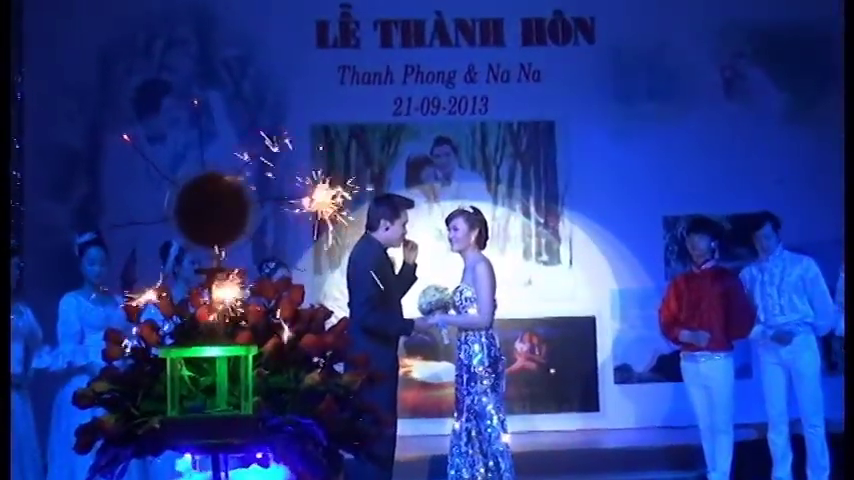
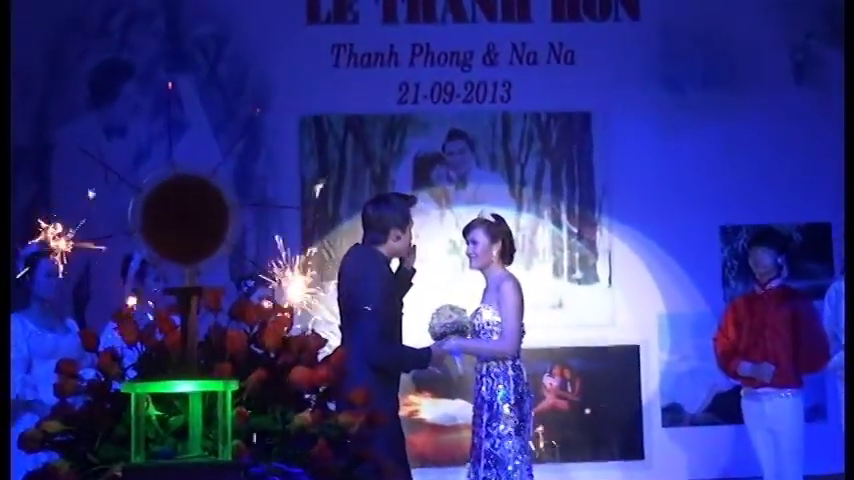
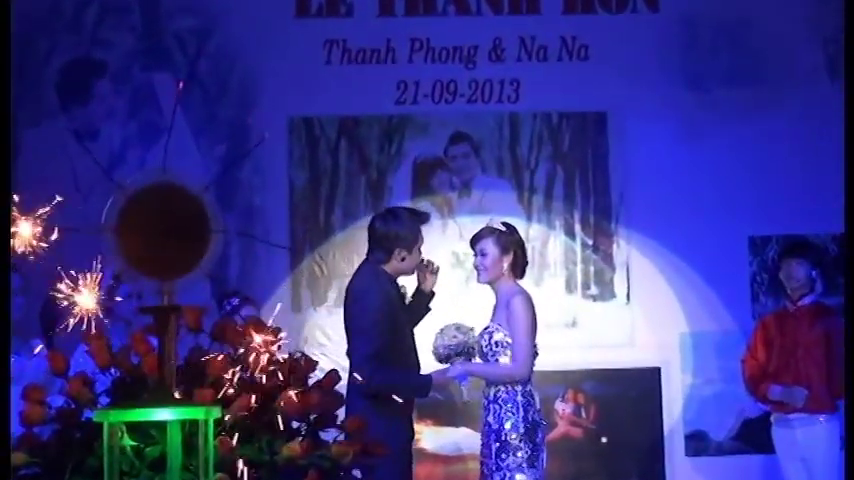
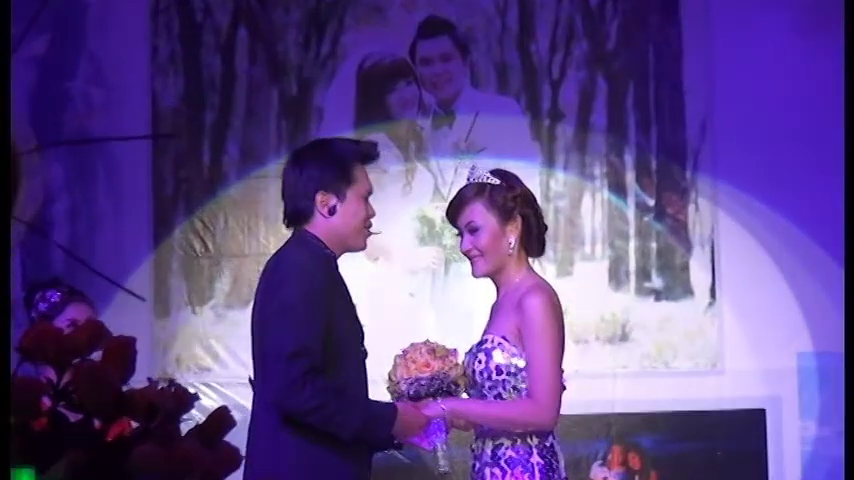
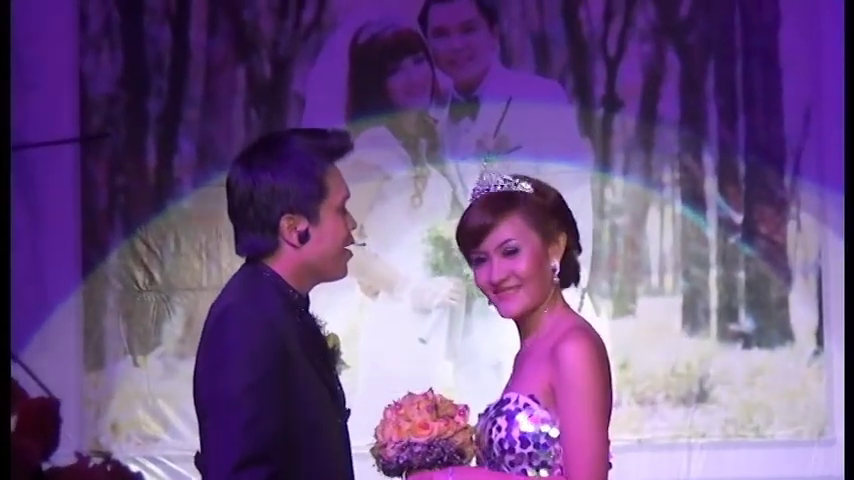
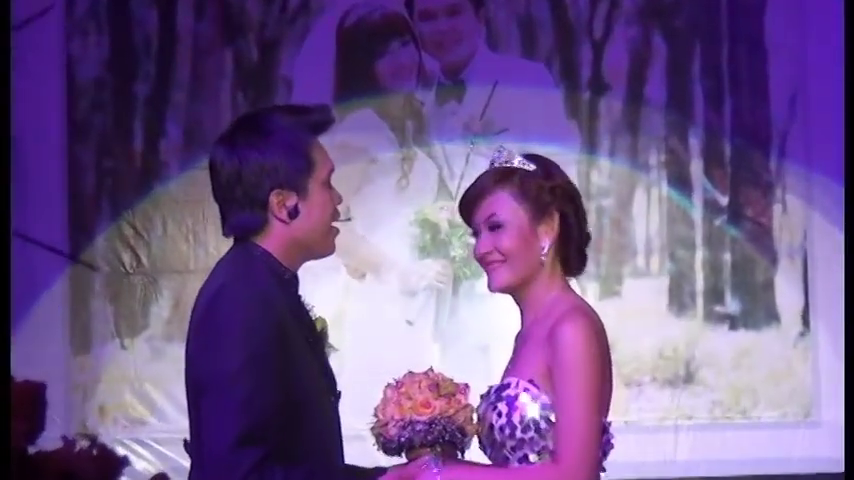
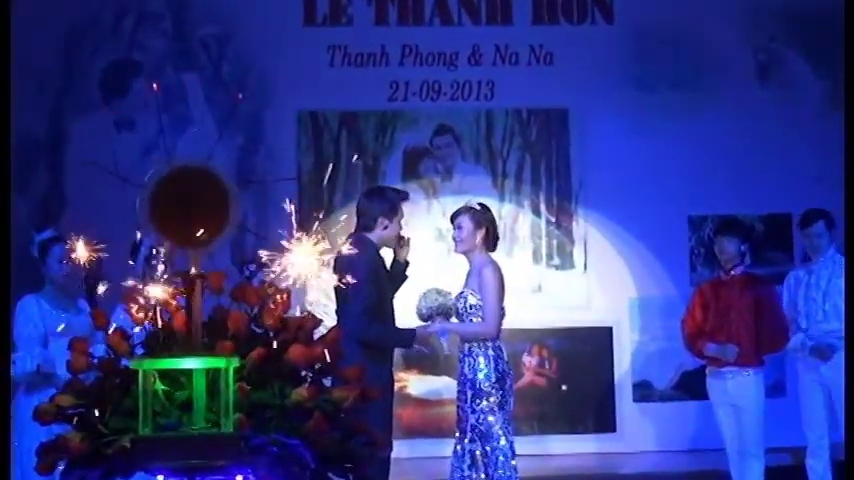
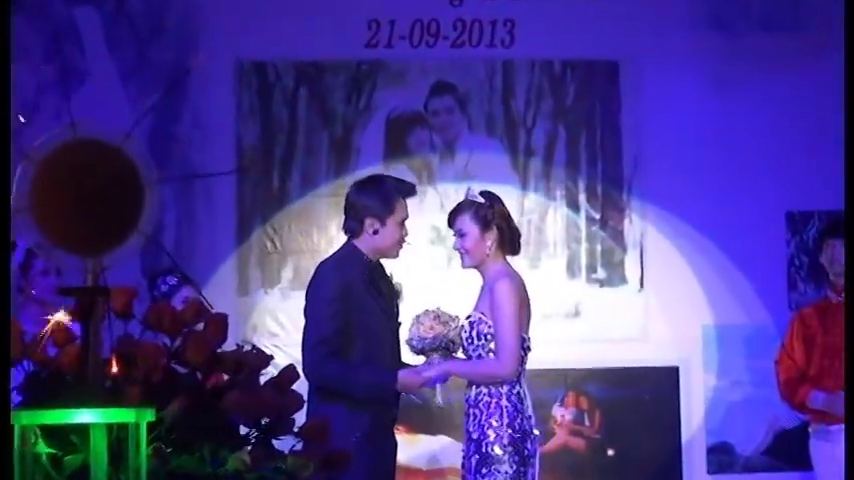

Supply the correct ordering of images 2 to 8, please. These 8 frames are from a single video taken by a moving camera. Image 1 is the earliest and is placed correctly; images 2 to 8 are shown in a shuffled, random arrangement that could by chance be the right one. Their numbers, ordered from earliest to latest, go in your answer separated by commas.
7, 2, 3, 8, 4, 6, 5
